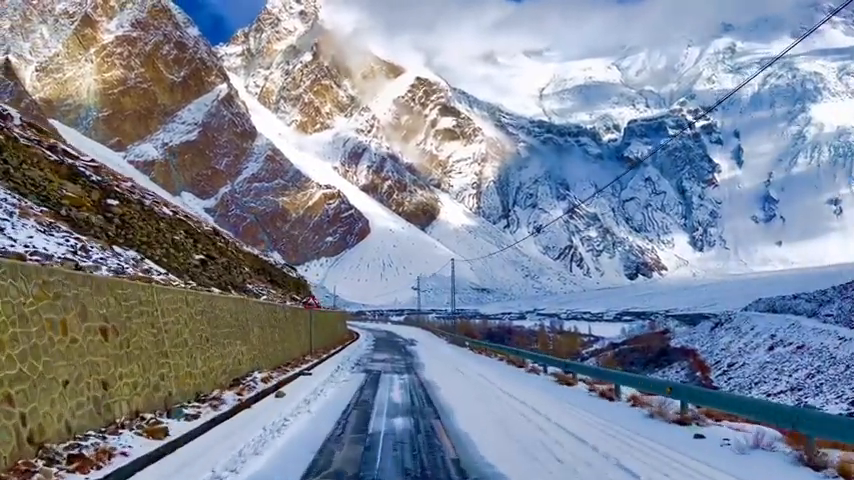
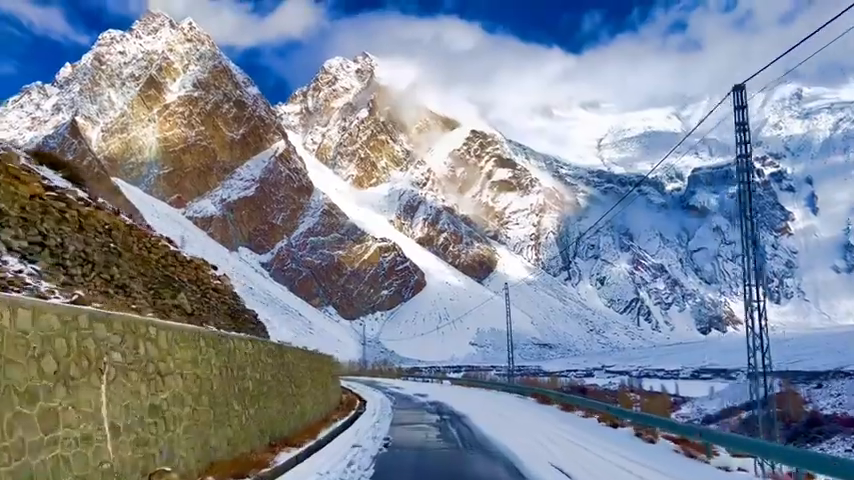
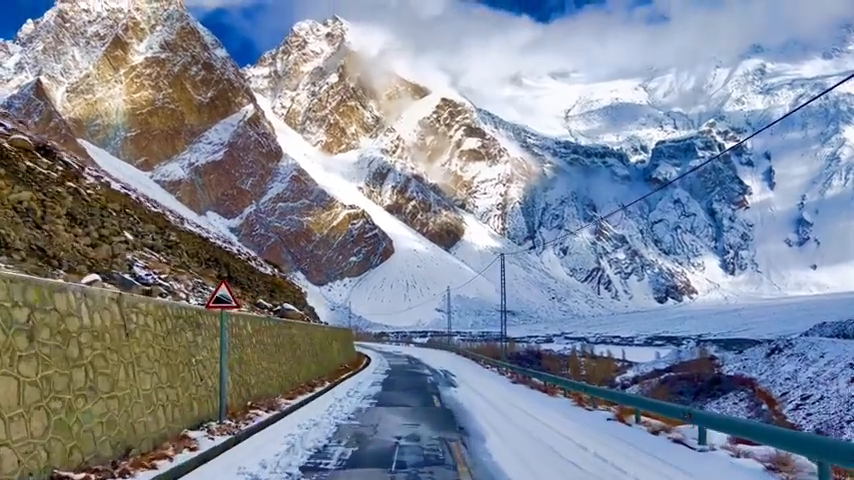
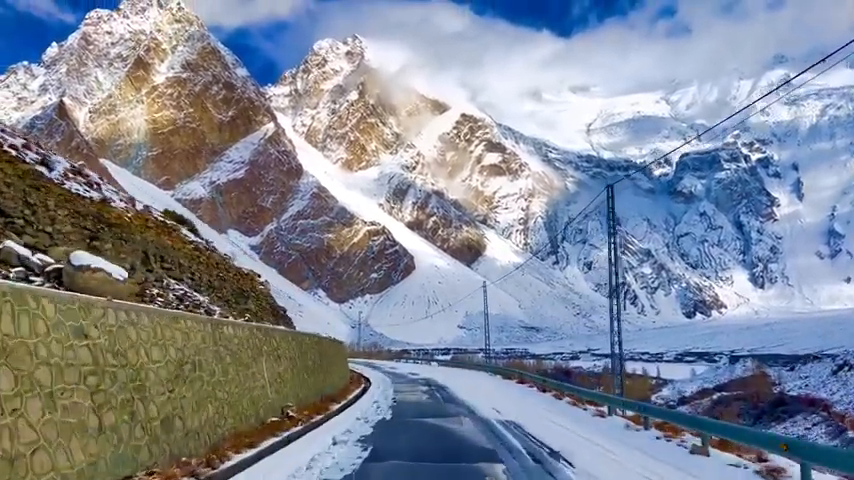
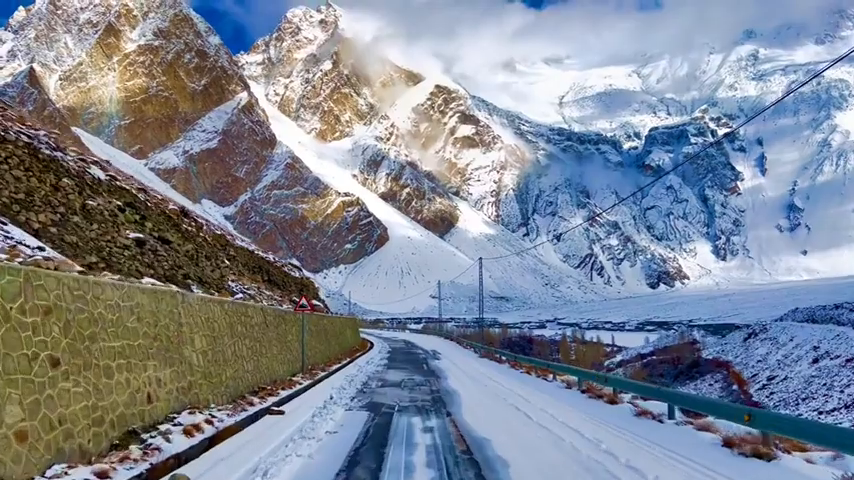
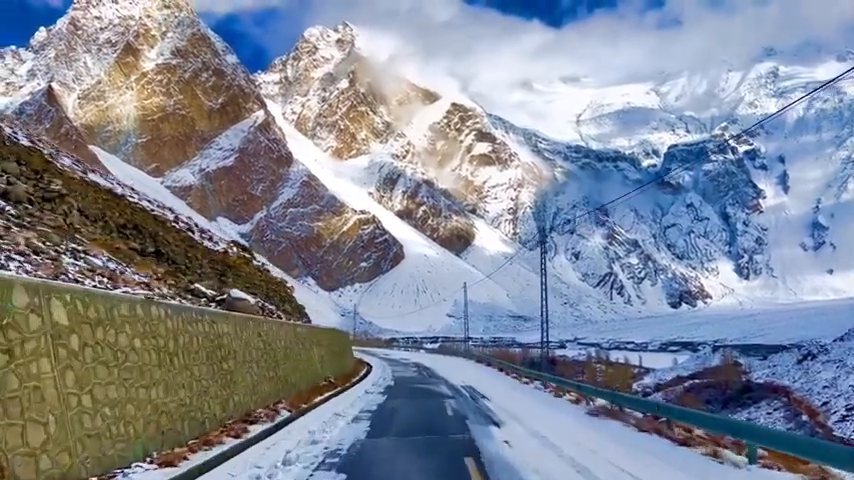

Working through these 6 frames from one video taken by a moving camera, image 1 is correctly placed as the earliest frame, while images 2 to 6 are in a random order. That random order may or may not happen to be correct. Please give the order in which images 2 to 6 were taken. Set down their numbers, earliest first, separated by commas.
5, 3, 6, 4, 2
